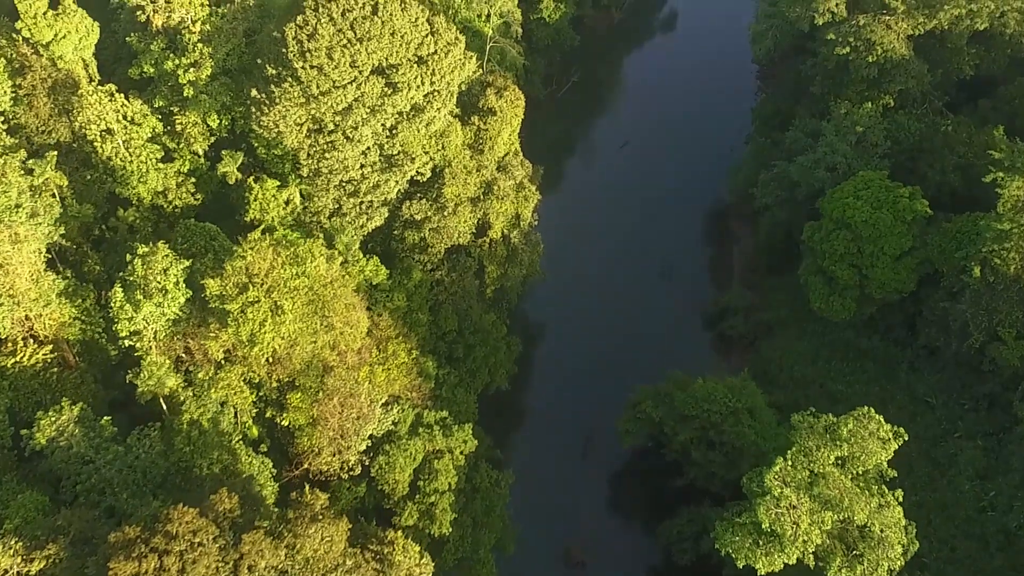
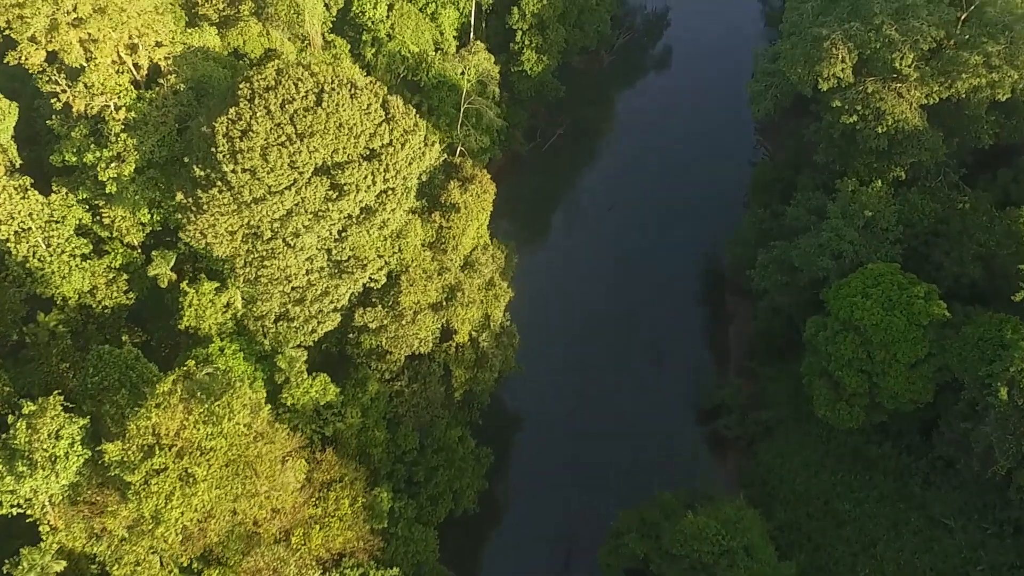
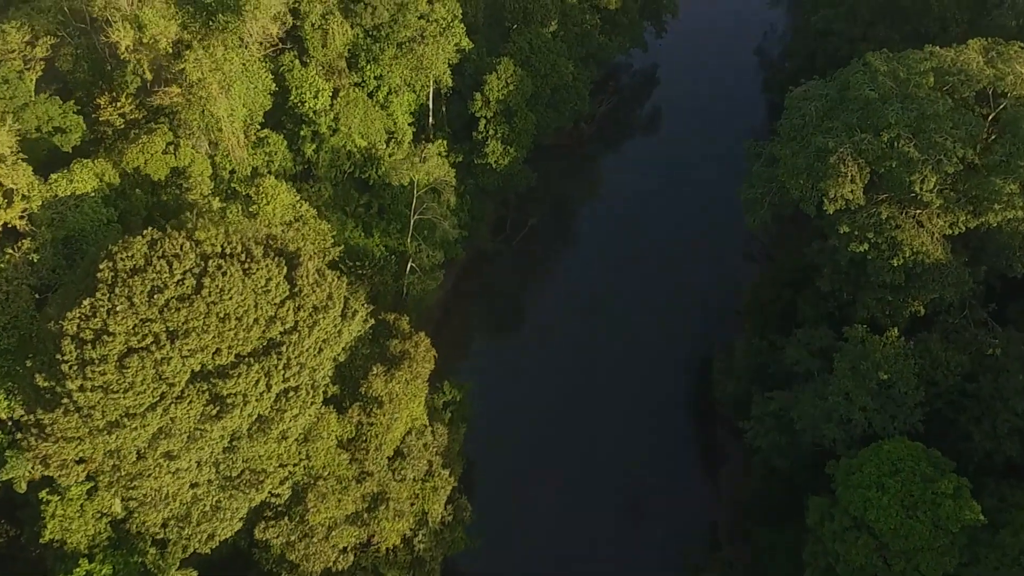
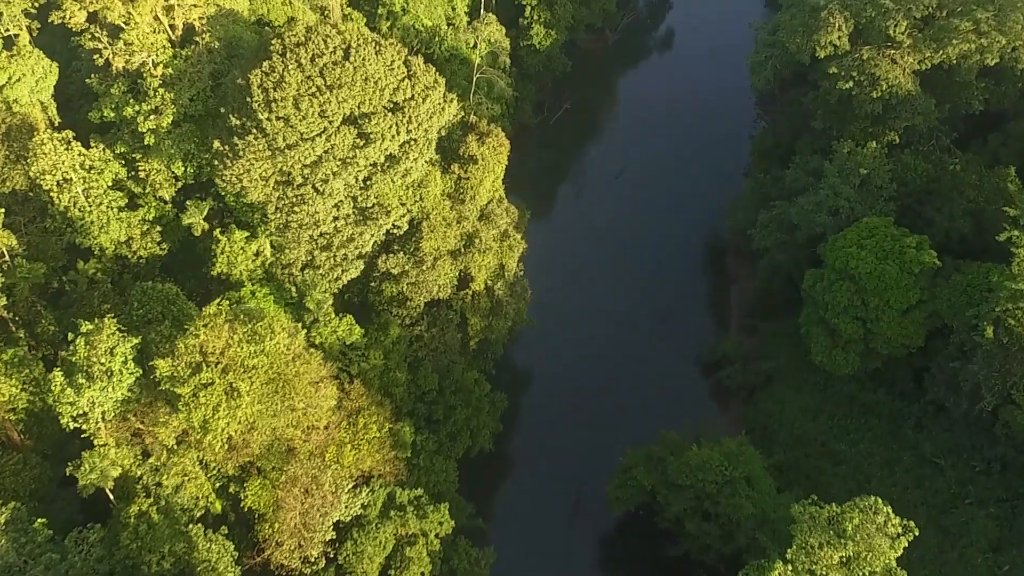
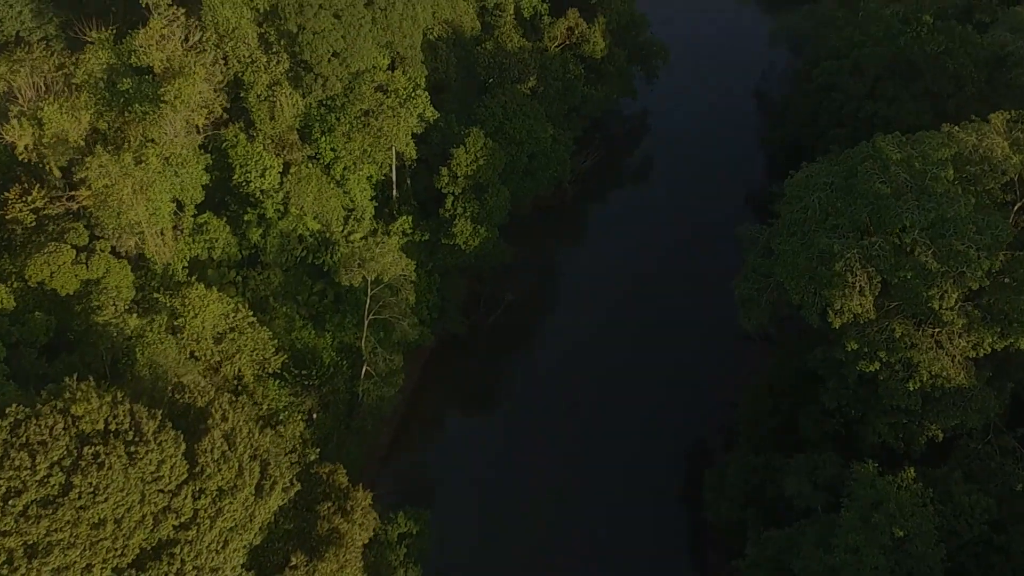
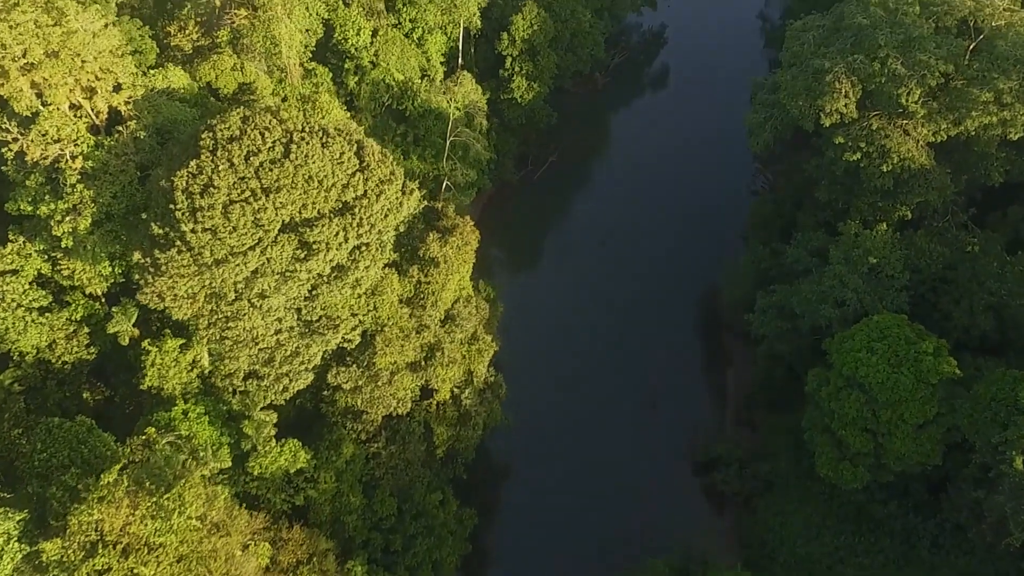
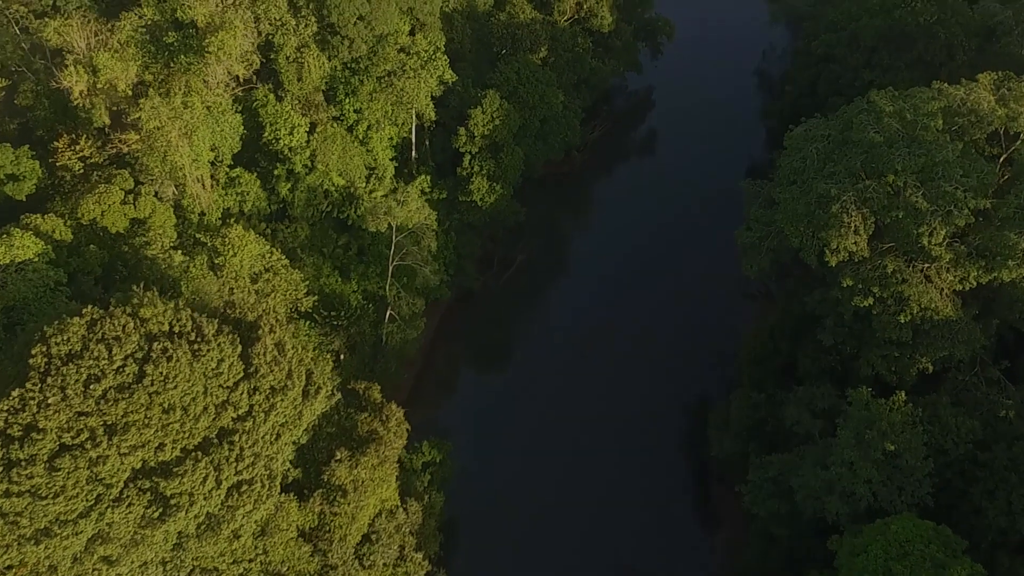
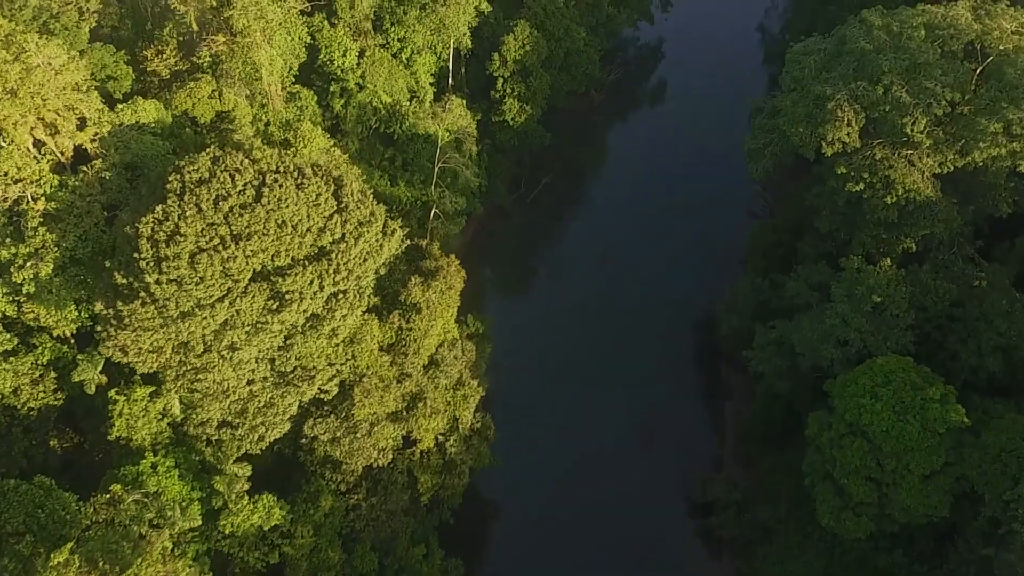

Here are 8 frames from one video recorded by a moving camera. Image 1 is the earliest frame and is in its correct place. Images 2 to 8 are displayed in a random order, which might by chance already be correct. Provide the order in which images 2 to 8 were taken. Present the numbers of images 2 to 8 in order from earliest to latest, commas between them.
4, 2, 6, 8, 3, 7, 5
